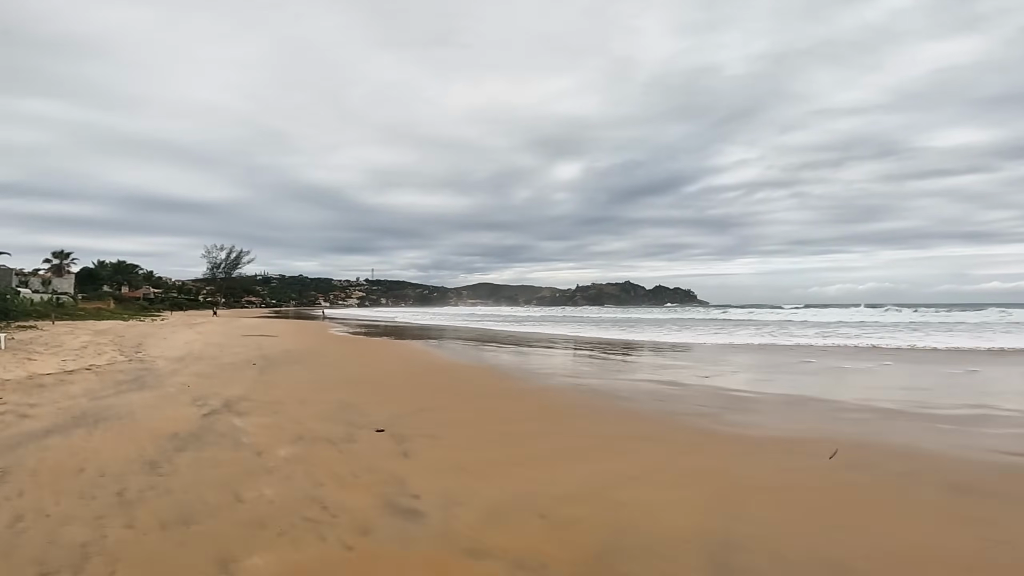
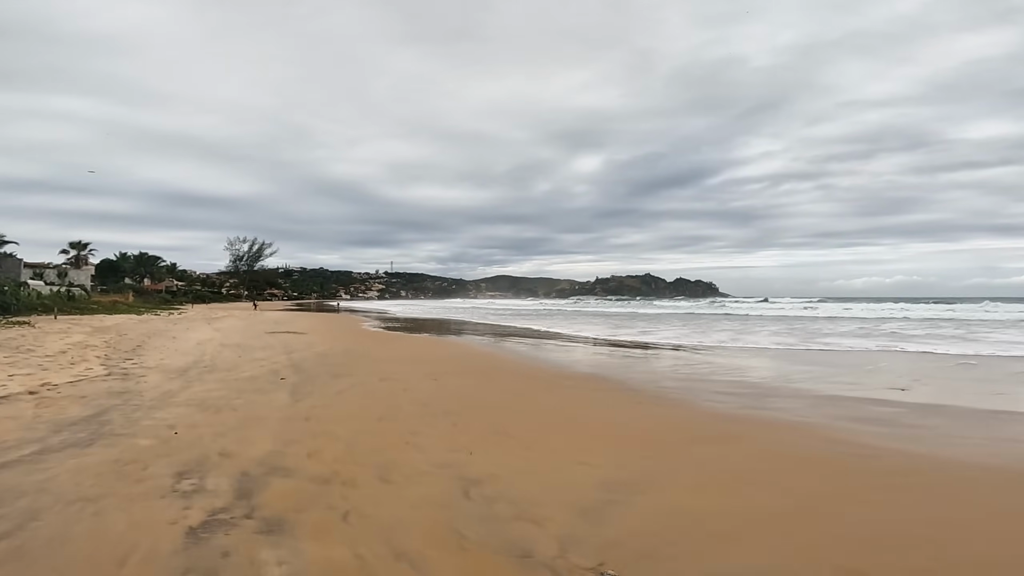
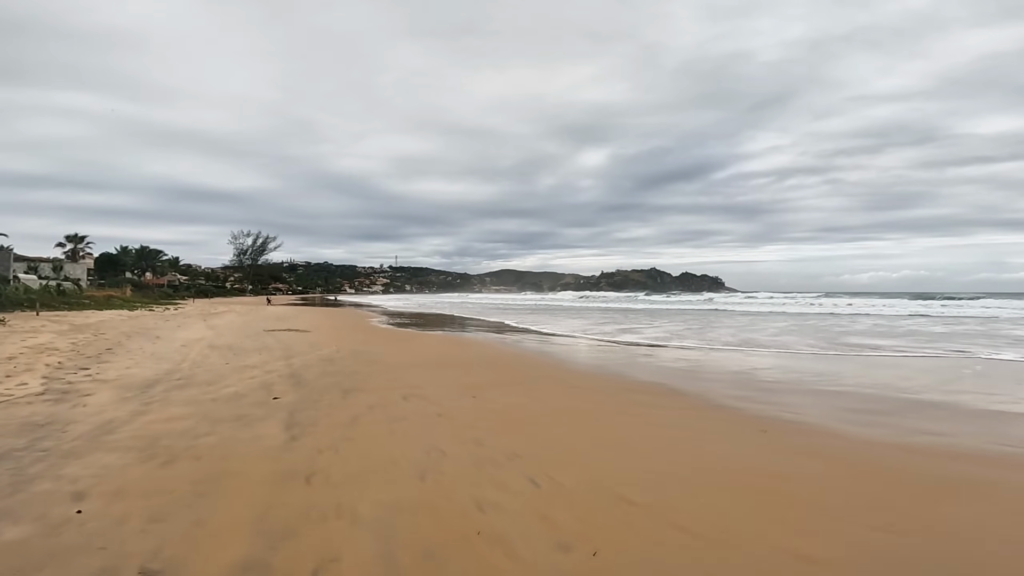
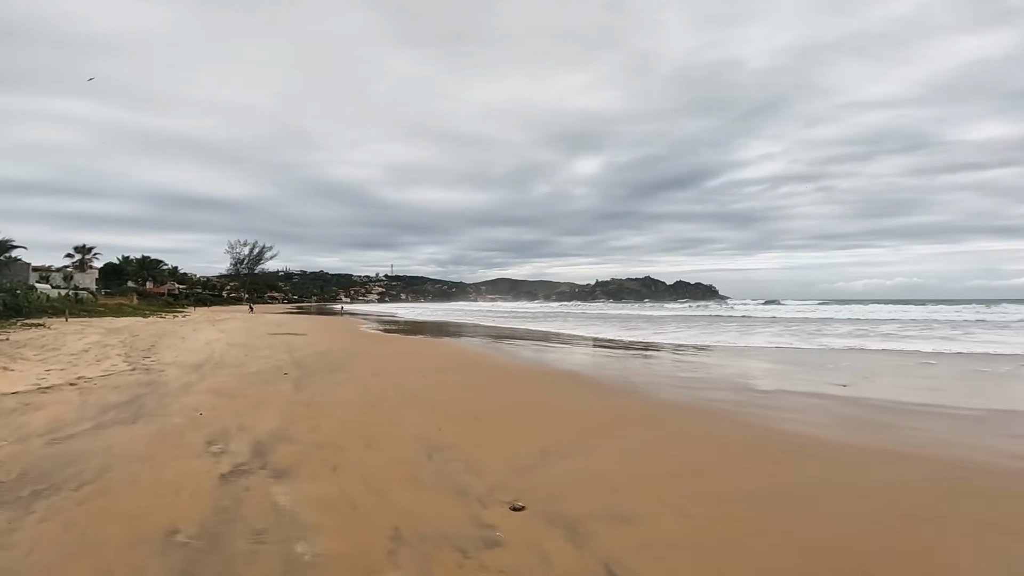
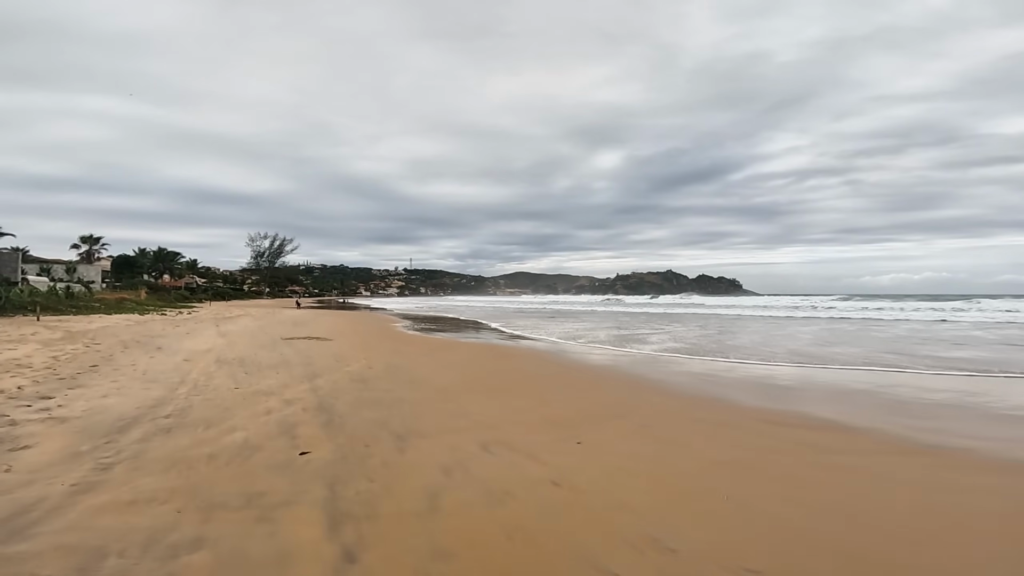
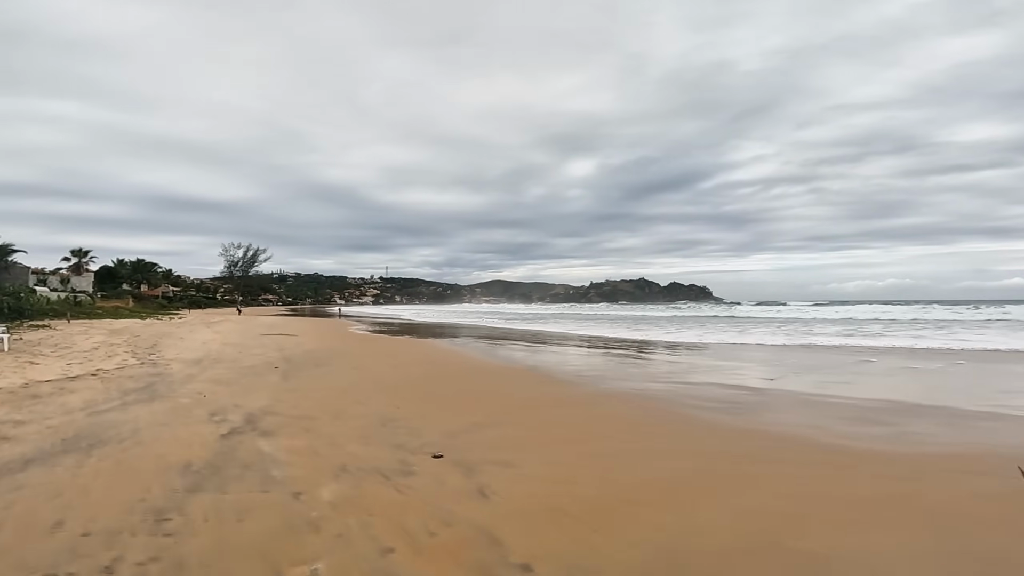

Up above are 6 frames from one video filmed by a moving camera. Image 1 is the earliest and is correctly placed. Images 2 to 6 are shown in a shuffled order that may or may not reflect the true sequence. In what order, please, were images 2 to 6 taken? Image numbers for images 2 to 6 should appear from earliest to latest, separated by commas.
6, 4, 2, 3, 5
